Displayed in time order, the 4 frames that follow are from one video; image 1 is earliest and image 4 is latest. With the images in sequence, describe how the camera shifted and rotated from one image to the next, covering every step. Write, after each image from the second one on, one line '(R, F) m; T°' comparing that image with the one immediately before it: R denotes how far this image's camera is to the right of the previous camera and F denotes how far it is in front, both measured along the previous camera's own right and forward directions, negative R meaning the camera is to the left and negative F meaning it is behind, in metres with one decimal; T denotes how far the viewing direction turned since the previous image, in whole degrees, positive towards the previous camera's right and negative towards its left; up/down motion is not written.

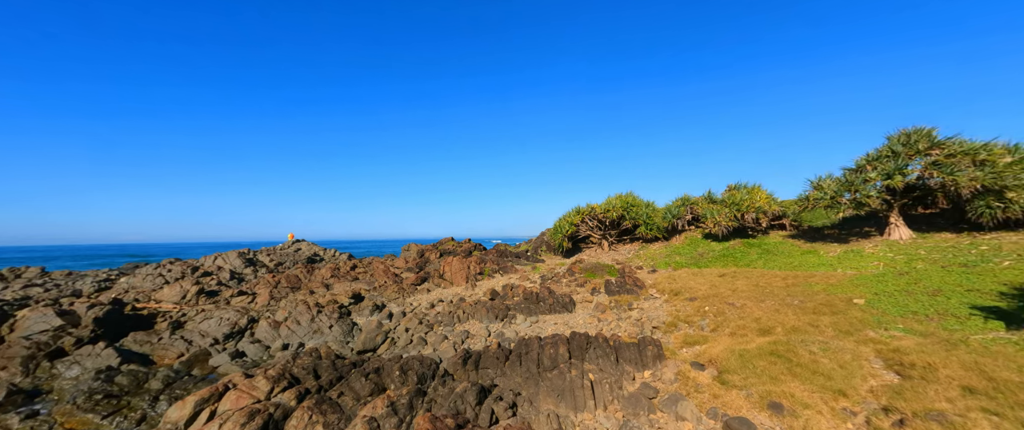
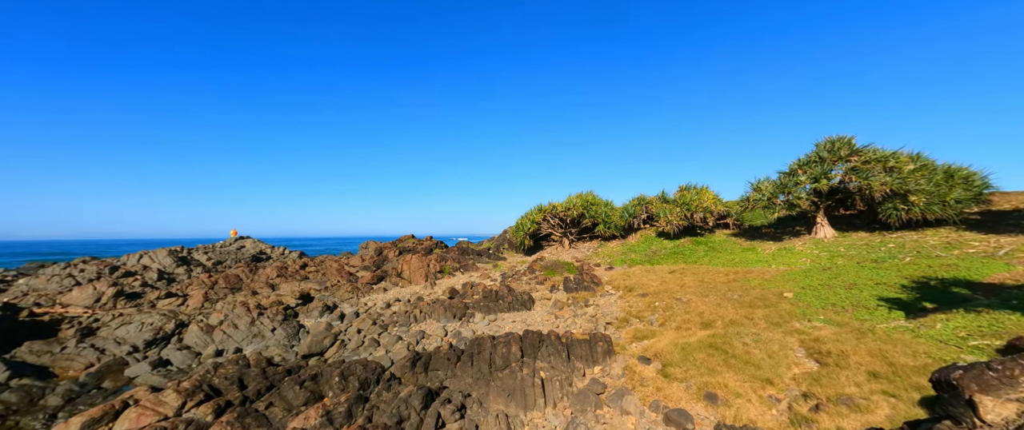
(+0.2, -0.2) m; +5°
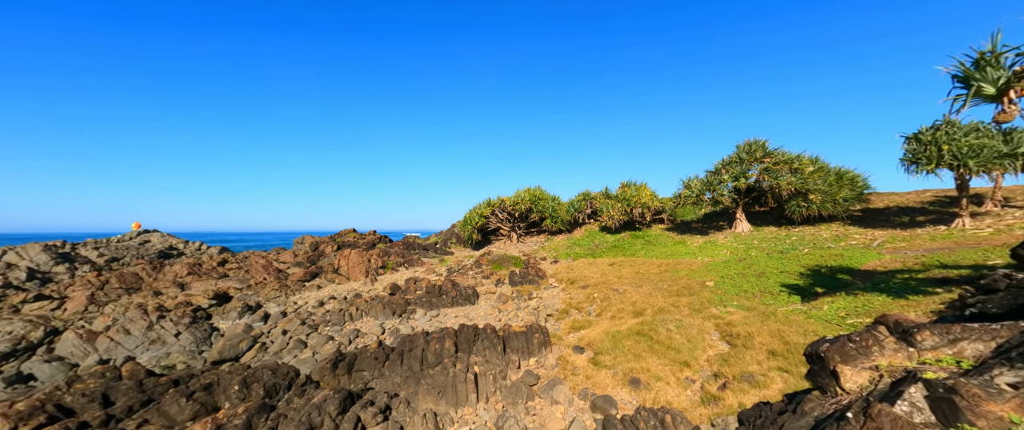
(+0.3, -0.3) m; +7°
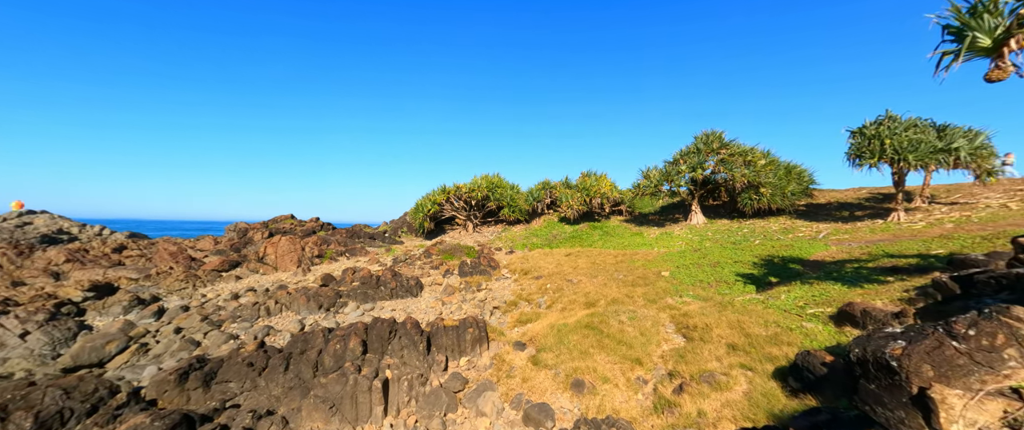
(+0.9, +2.1) m; +5°
